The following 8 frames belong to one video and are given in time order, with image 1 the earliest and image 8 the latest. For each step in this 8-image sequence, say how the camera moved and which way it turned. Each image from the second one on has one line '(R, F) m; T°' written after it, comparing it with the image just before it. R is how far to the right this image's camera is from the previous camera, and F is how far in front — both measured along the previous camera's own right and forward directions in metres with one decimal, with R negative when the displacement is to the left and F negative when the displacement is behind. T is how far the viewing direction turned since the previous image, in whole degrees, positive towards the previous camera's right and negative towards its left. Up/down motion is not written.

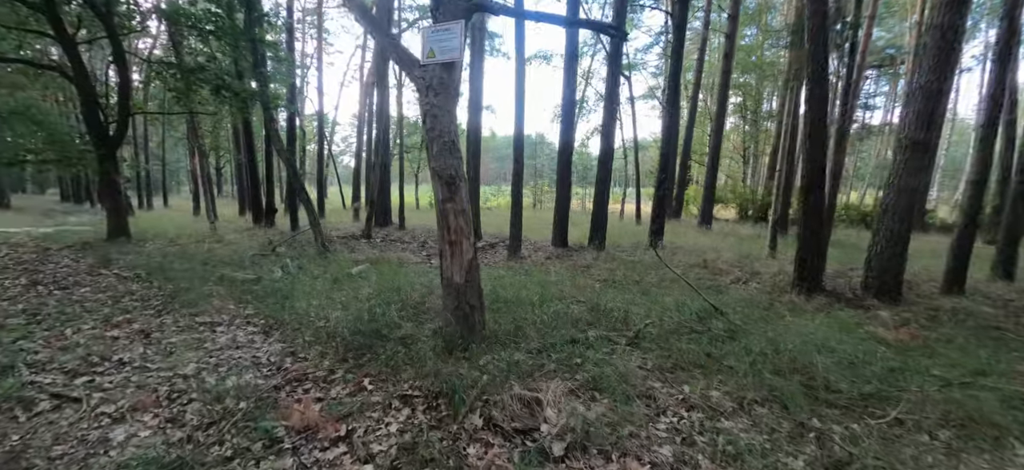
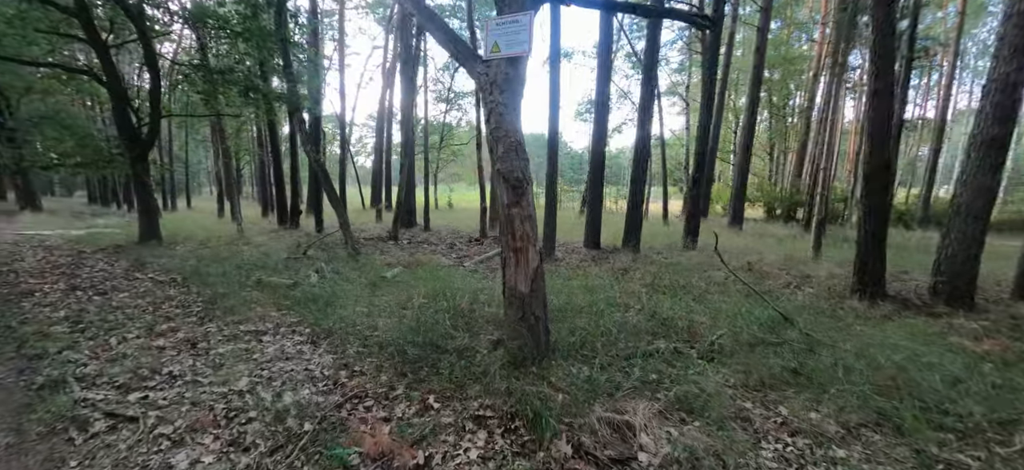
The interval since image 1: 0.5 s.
(-0.5, +0.3) m; -2°
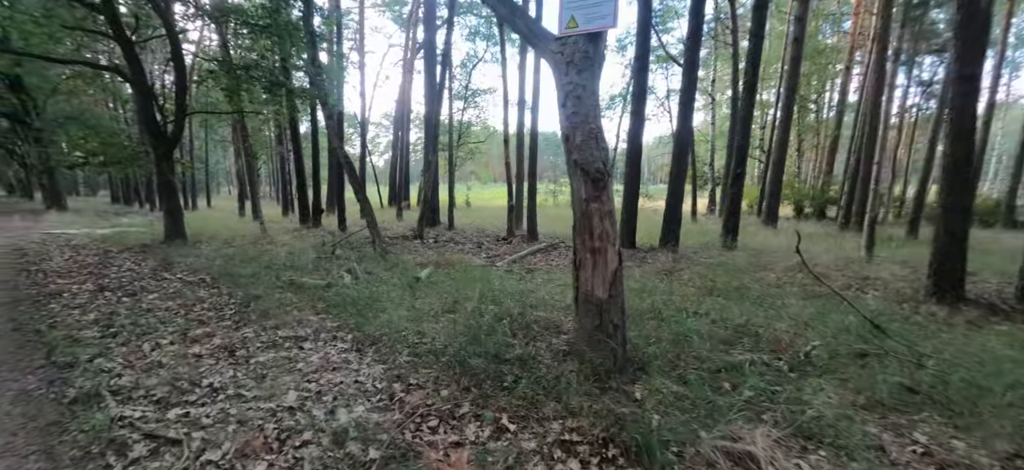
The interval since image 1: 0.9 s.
(-0.5, +0.4) m; -2°
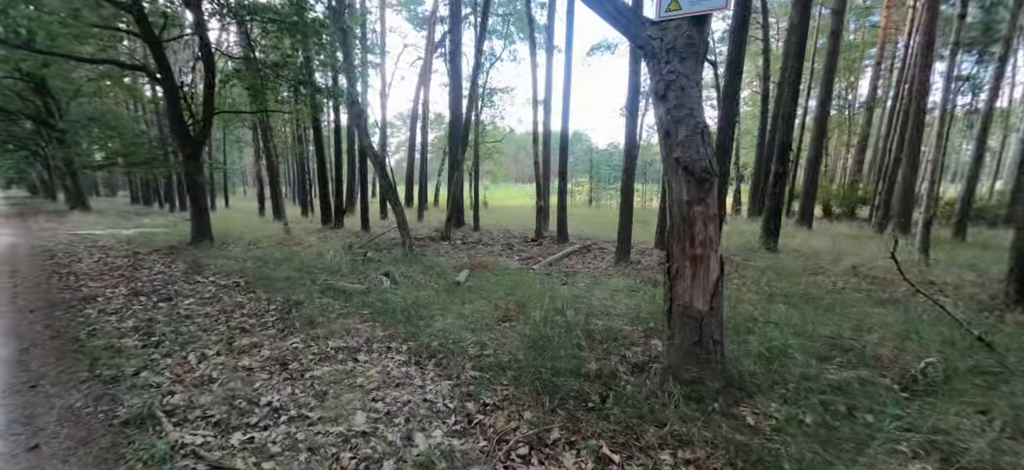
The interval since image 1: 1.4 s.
(-0.6, +0.4) m; -1°
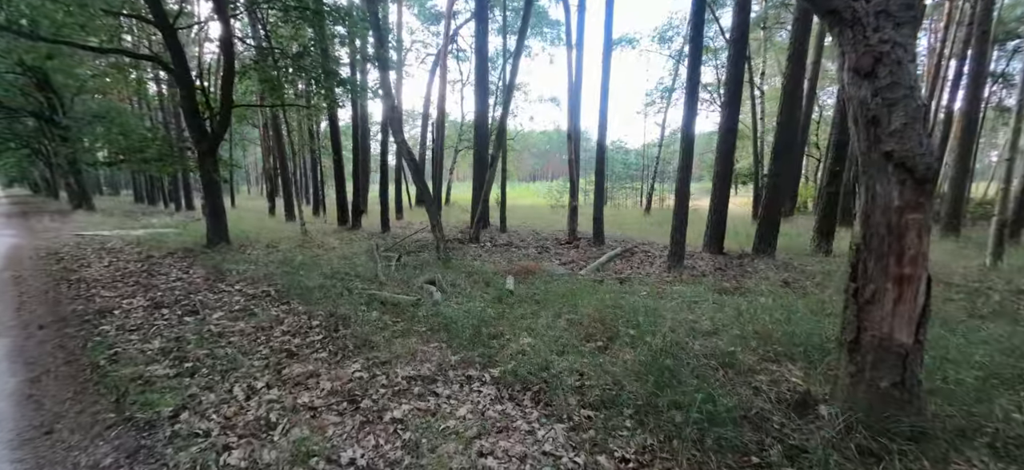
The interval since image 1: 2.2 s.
(-0.9, +0.7) m; 0°
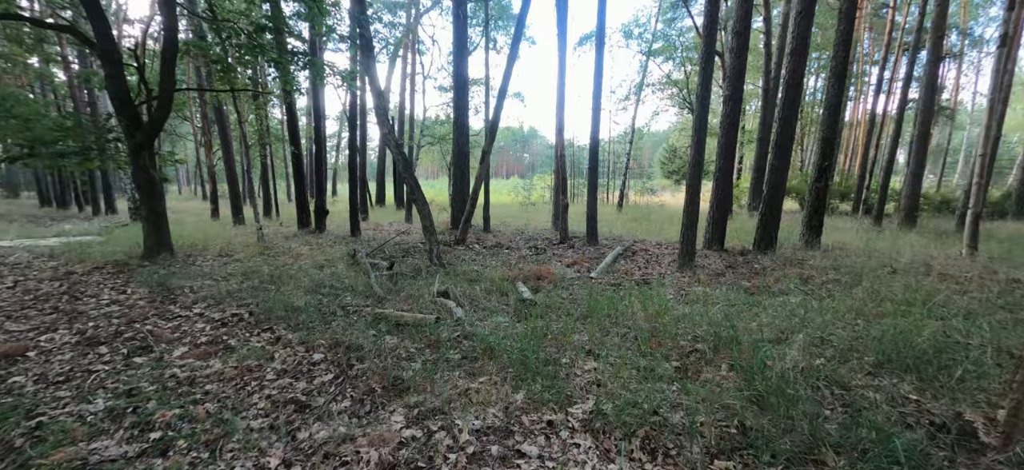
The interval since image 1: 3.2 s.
(-0.9, +0.9) m; +7°
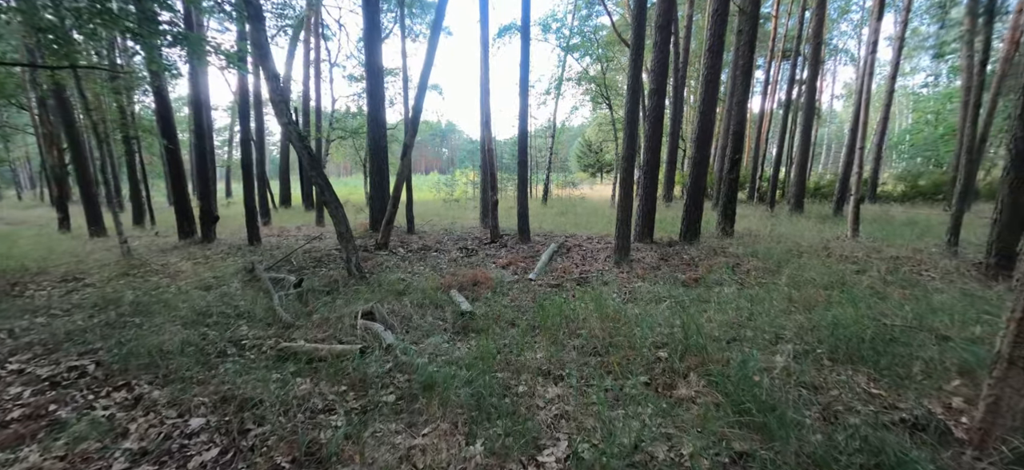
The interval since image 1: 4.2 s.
(-0.2, +0.7) m; +11°
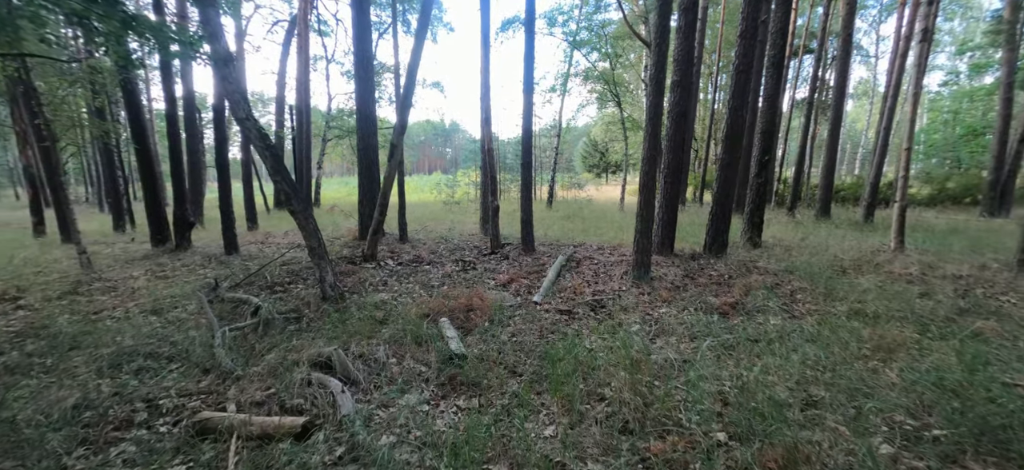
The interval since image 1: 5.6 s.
(0.0, +1.1) m; -1°
